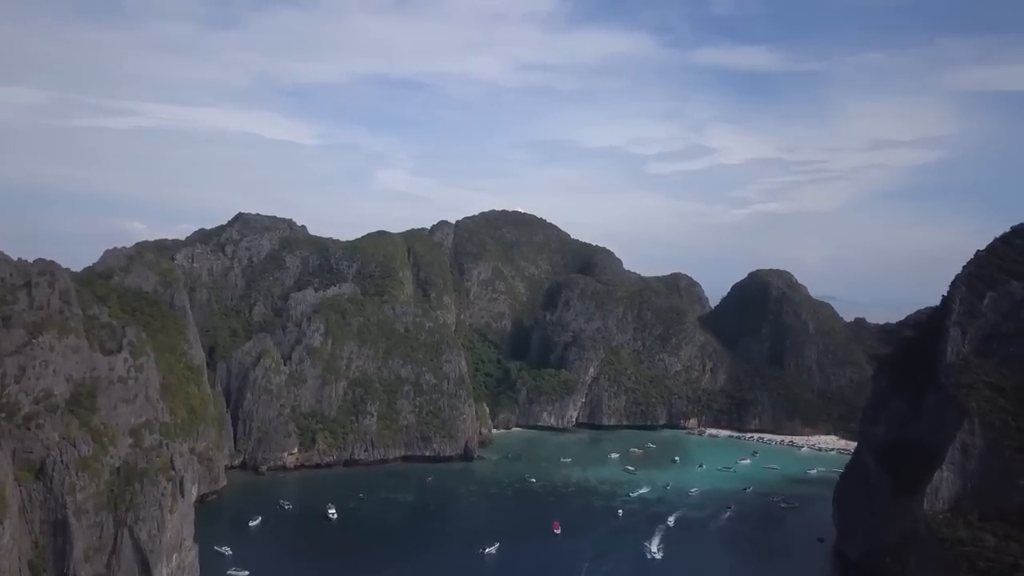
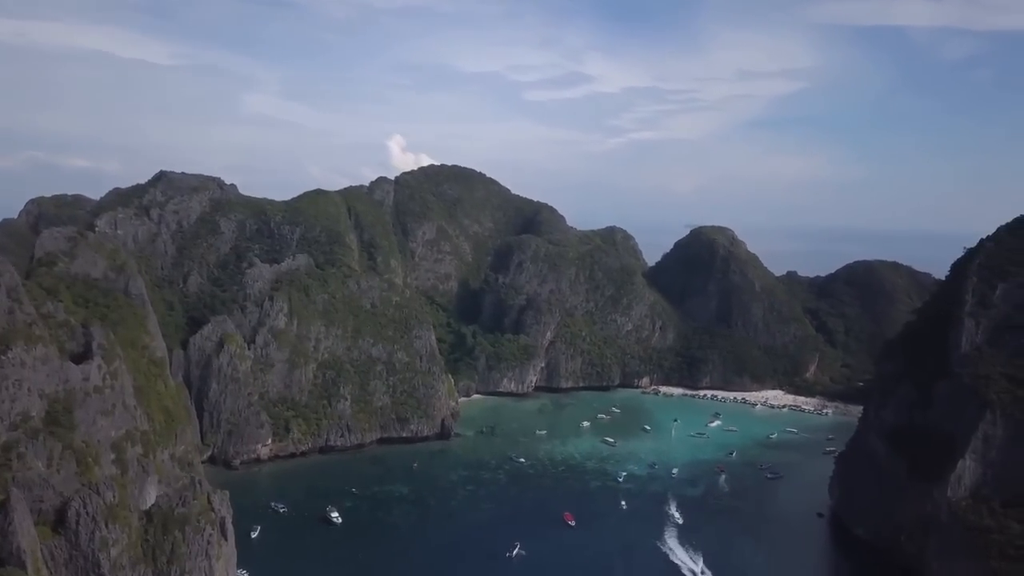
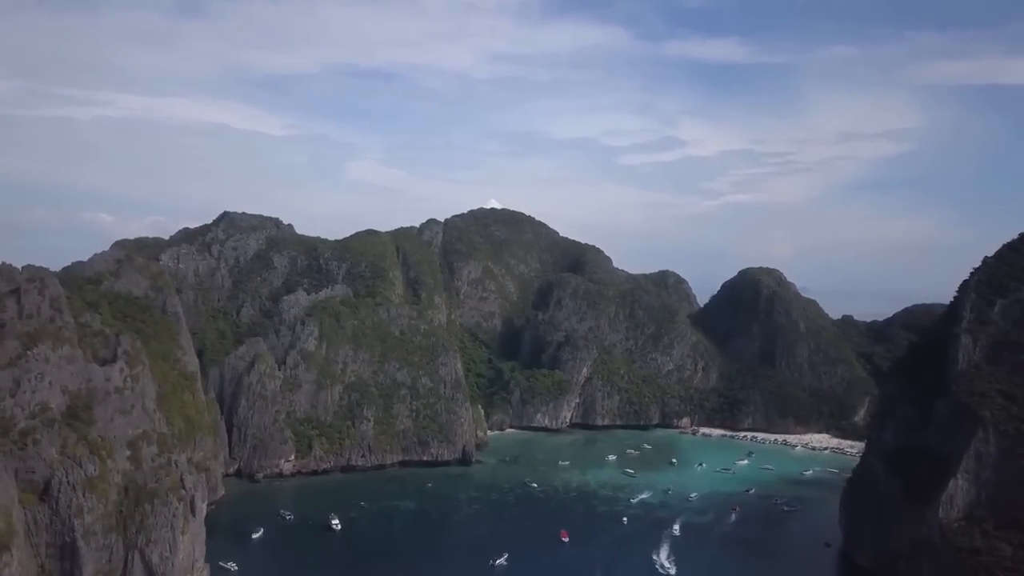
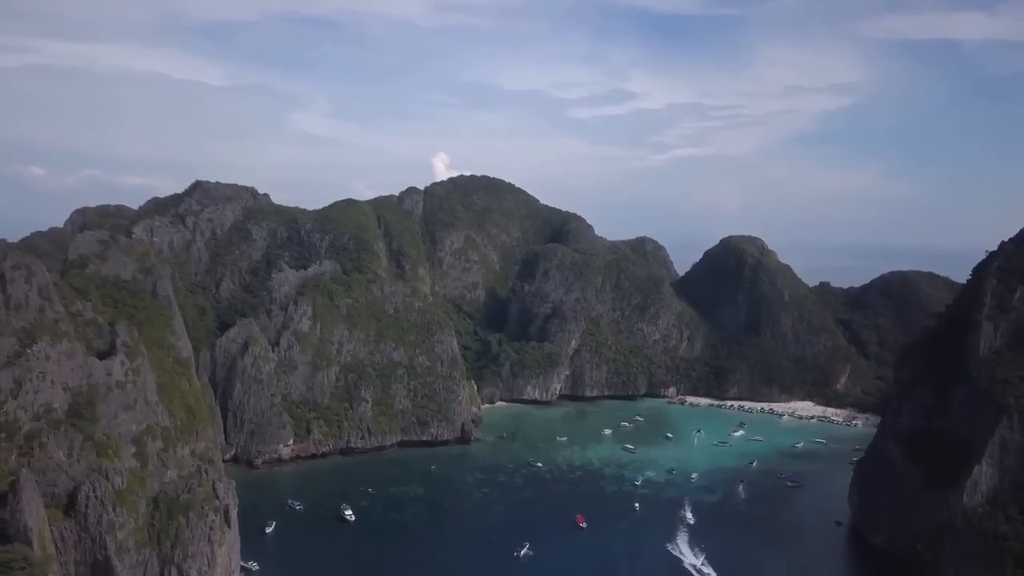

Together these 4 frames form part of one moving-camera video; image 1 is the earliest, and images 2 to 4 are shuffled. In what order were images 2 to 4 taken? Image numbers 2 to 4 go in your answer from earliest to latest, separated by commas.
3, 4, 2
